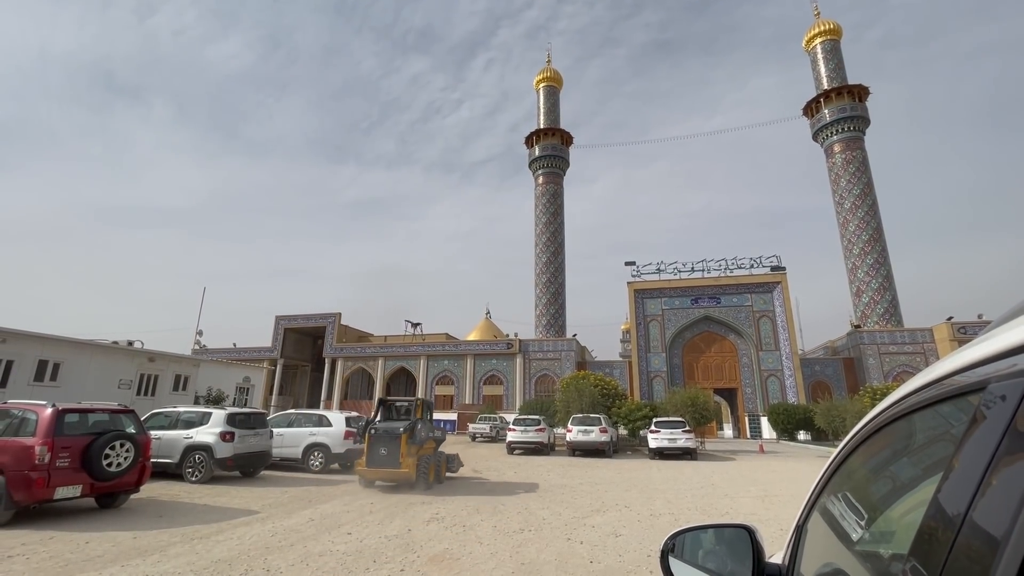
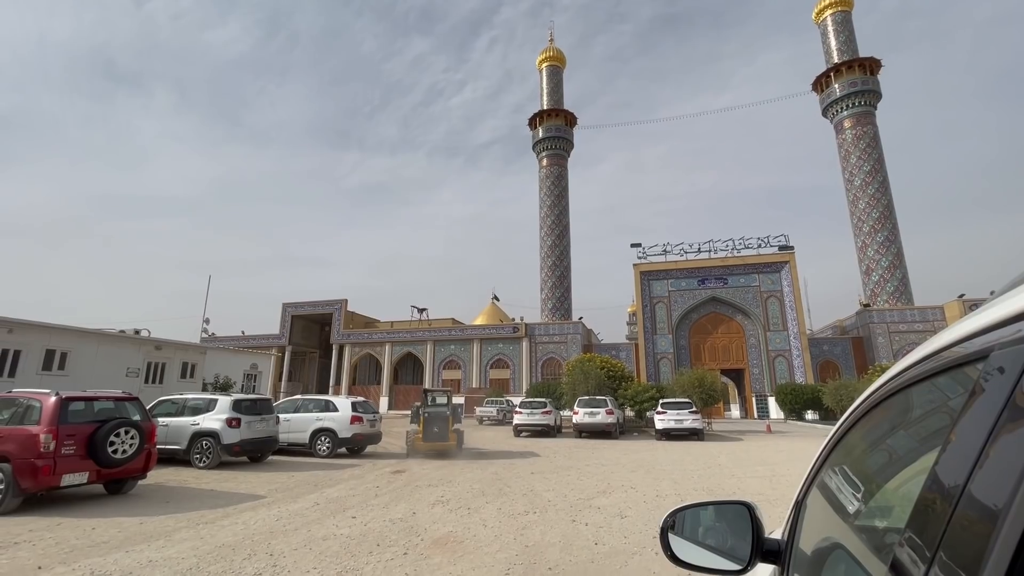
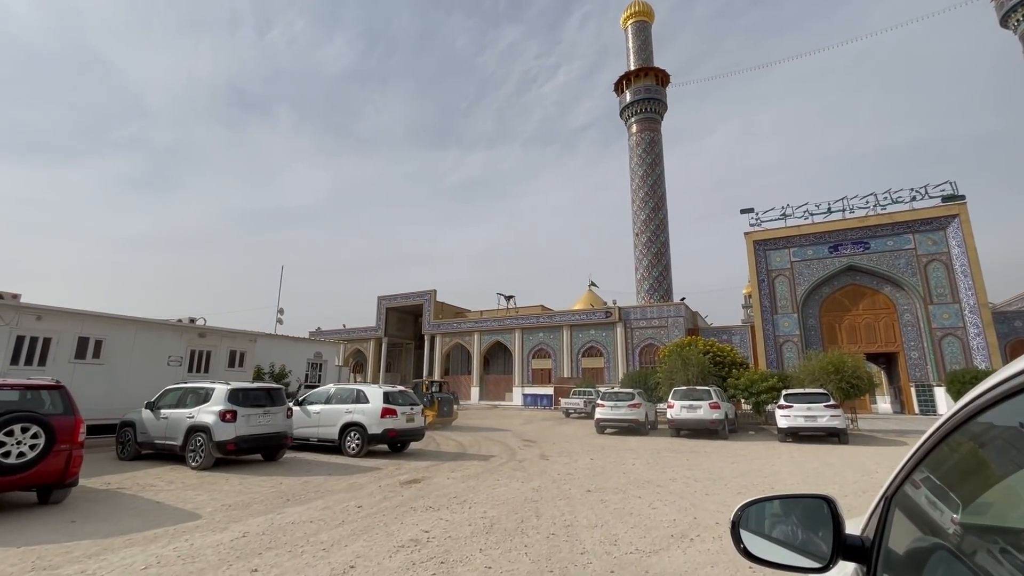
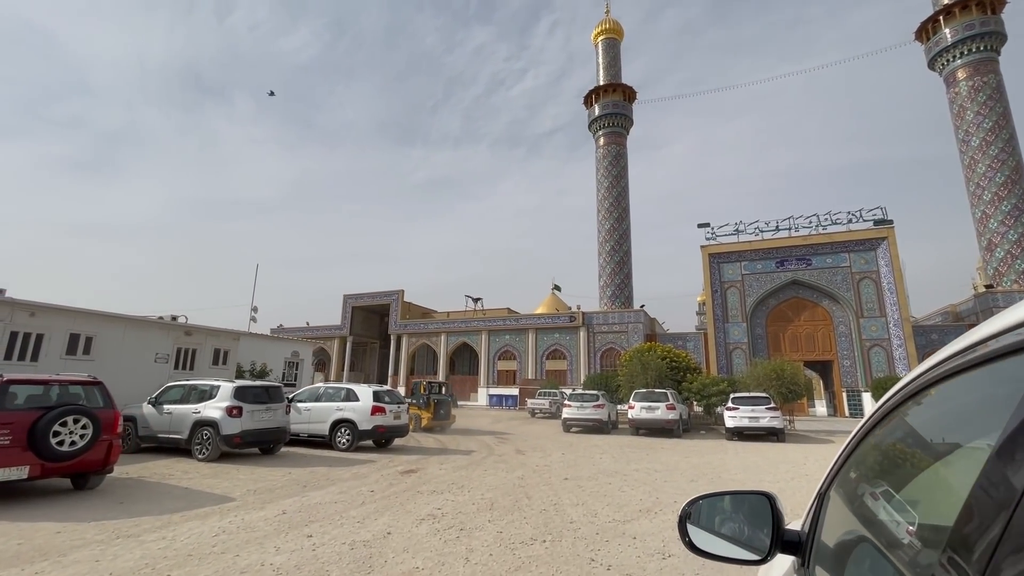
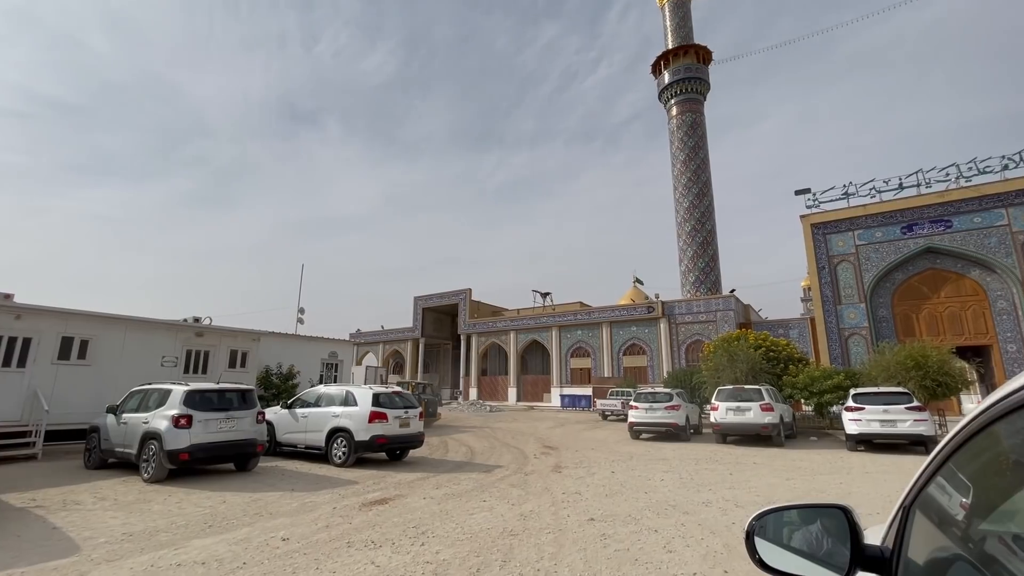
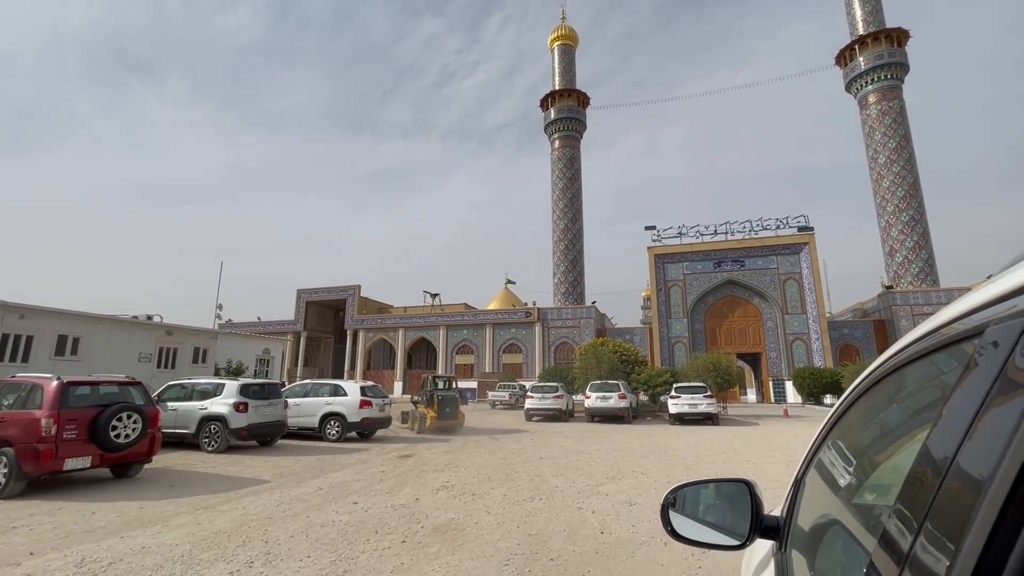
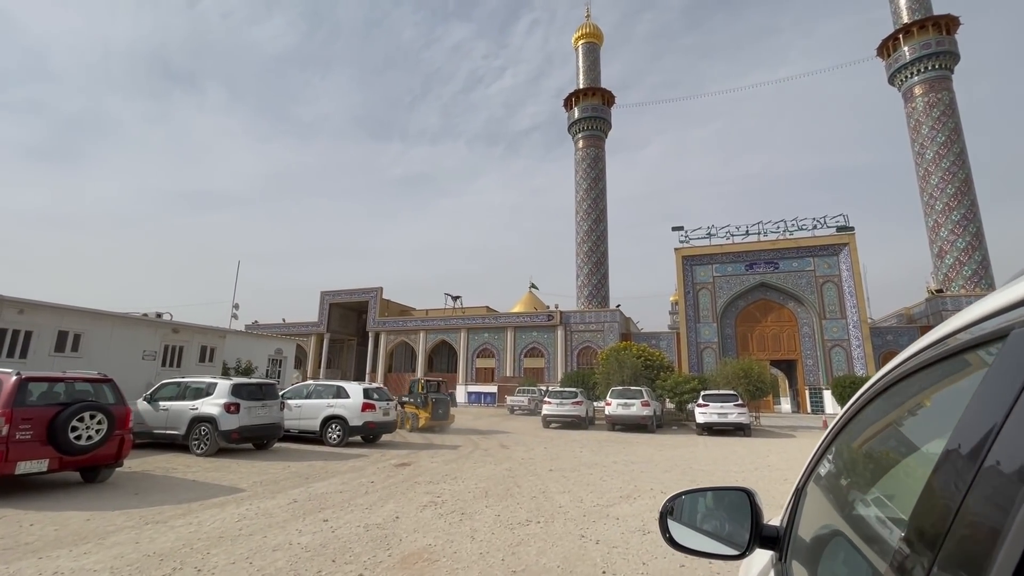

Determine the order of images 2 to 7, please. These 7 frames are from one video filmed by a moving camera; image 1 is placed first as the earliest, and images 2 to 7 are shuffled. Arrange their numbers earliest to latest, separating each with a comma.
2, 6, 7, 4, 3, 5
